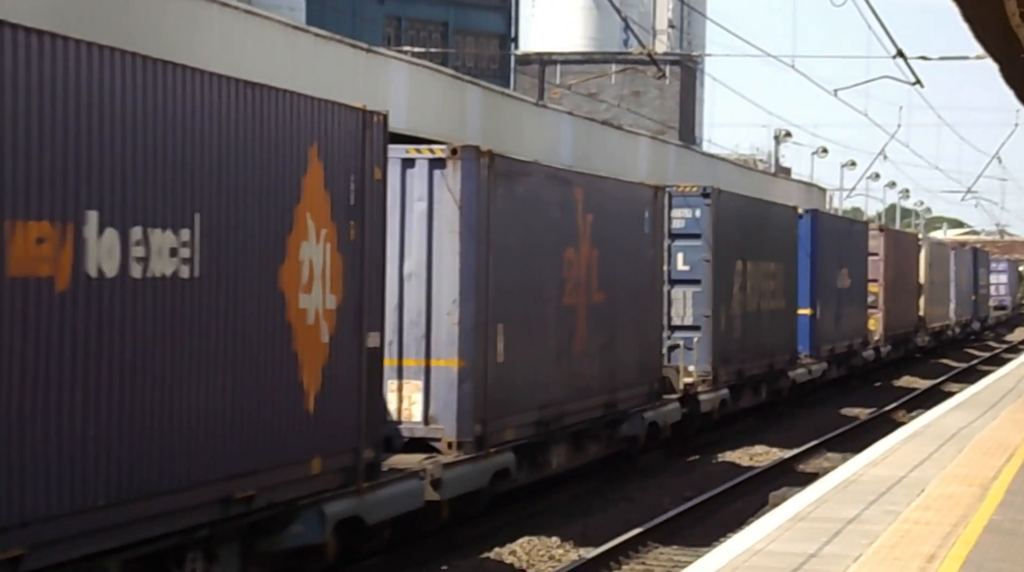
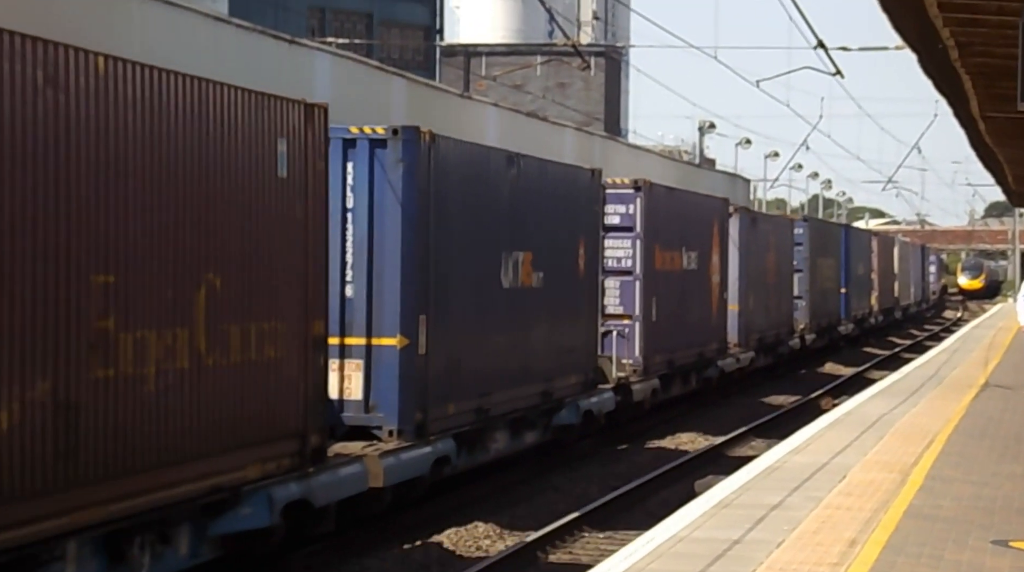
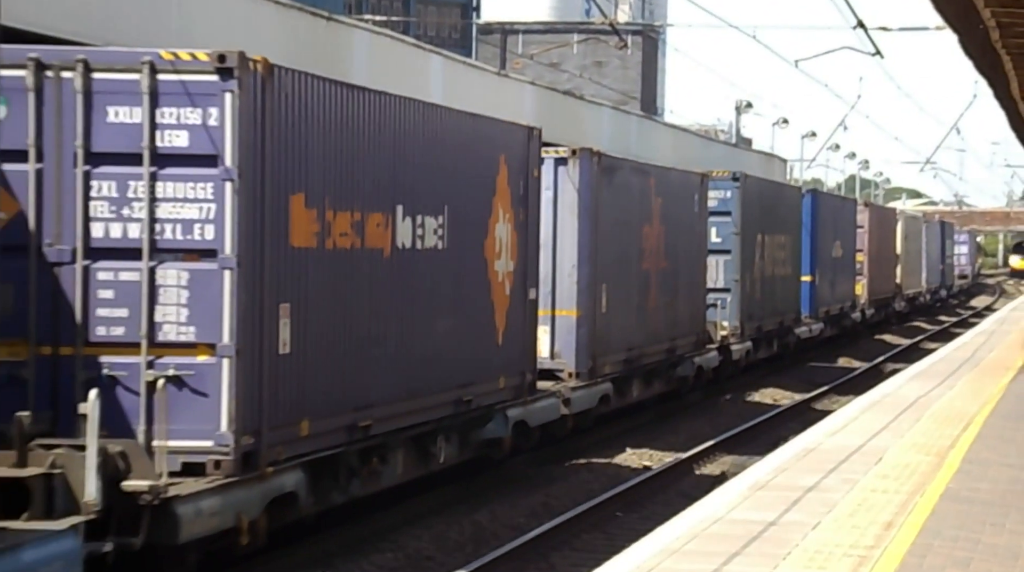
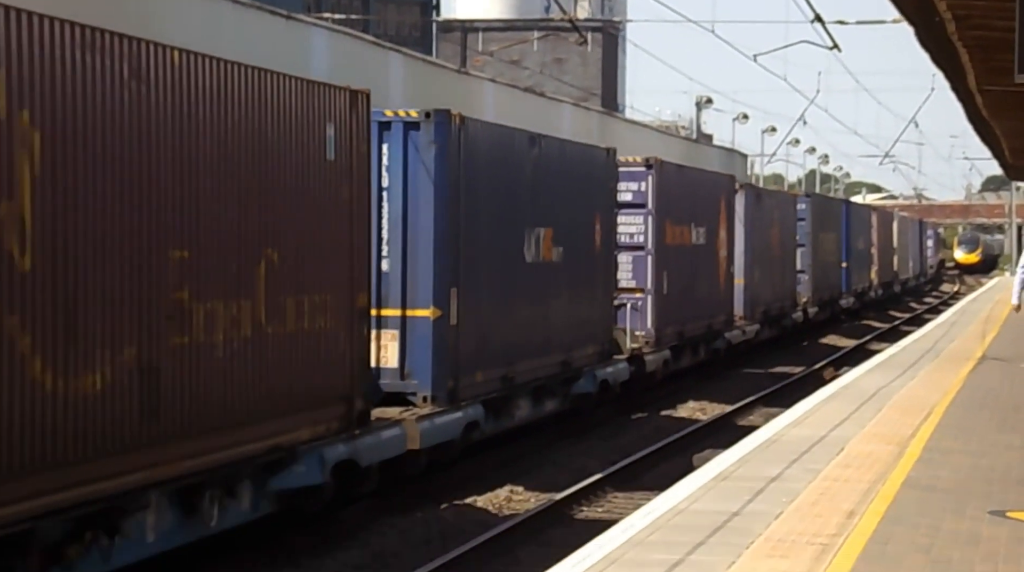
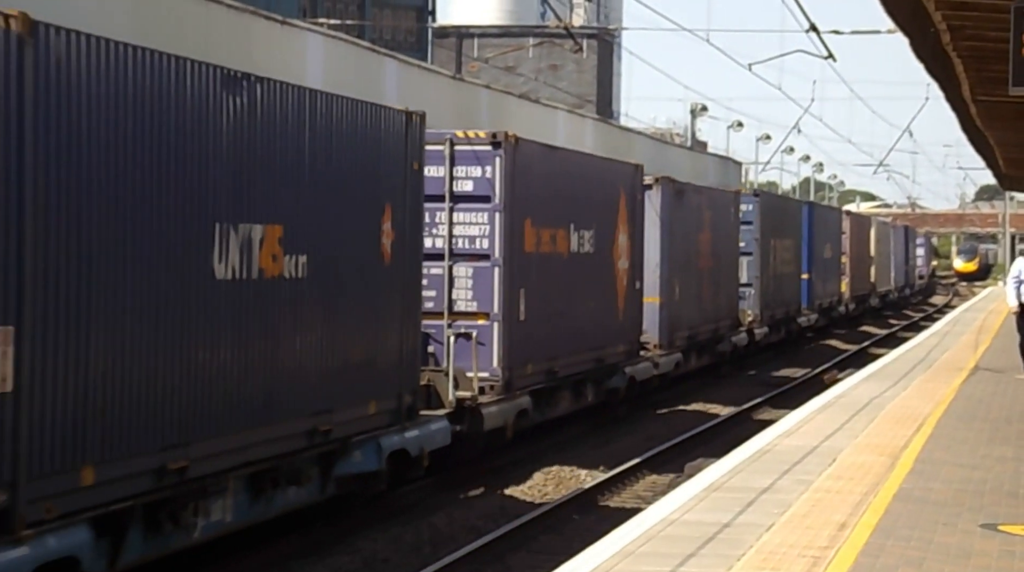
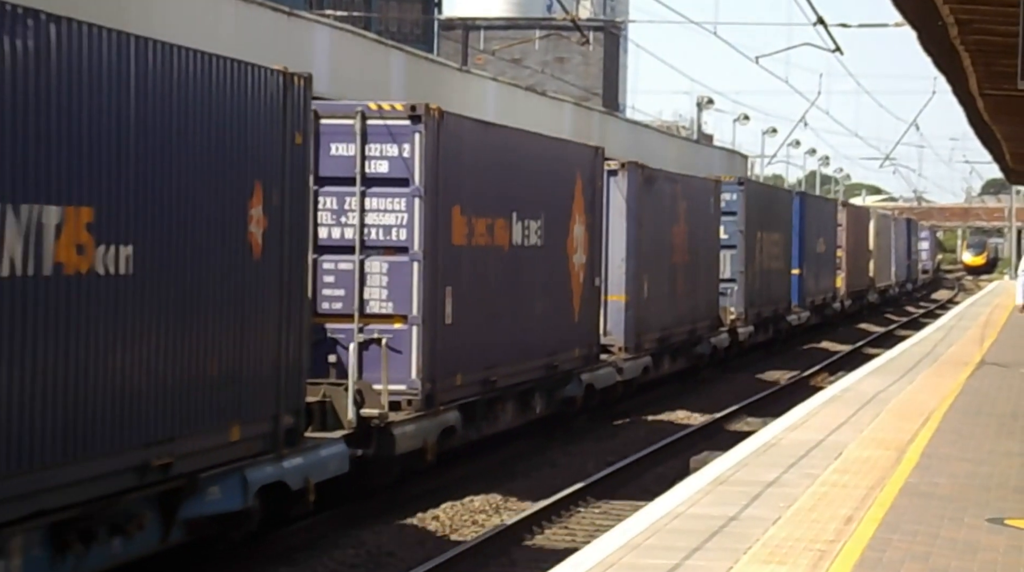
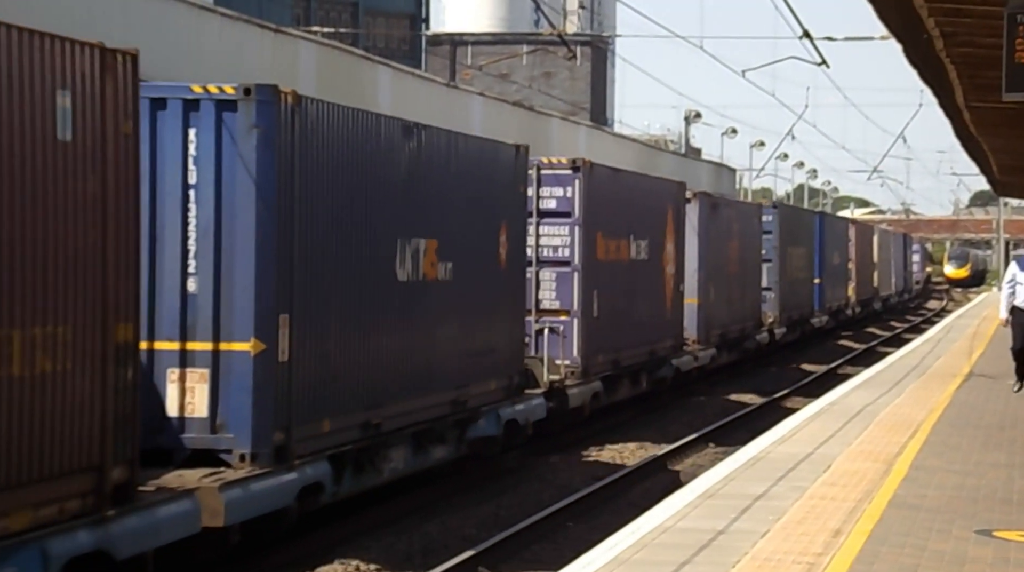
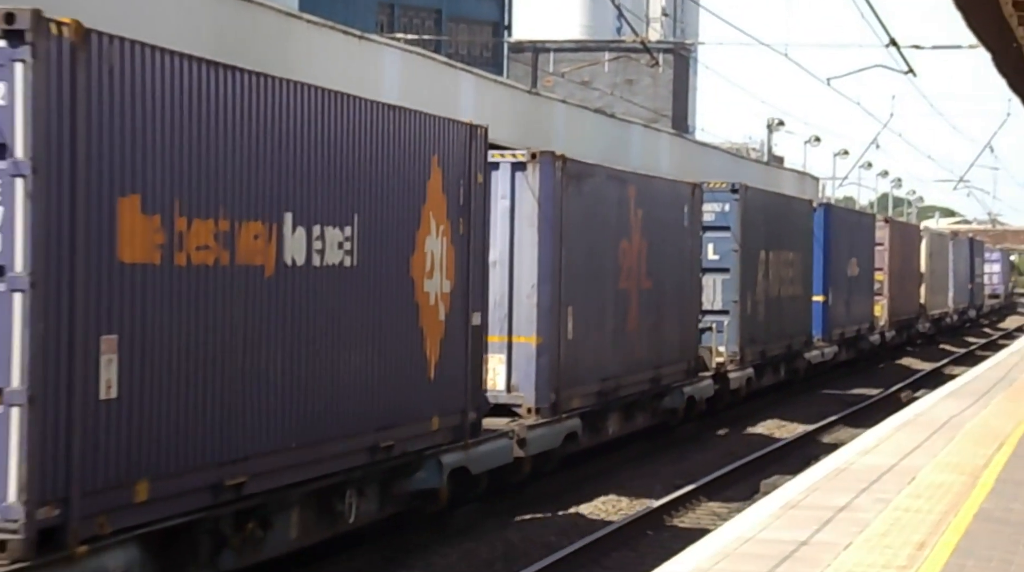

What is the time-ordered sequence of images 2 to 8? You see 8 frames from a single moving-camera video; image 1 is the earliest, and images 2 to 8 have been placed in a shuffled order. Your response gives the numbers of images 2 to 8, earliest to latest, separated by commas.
8, 3, 6, 5, 7, 2, 4
